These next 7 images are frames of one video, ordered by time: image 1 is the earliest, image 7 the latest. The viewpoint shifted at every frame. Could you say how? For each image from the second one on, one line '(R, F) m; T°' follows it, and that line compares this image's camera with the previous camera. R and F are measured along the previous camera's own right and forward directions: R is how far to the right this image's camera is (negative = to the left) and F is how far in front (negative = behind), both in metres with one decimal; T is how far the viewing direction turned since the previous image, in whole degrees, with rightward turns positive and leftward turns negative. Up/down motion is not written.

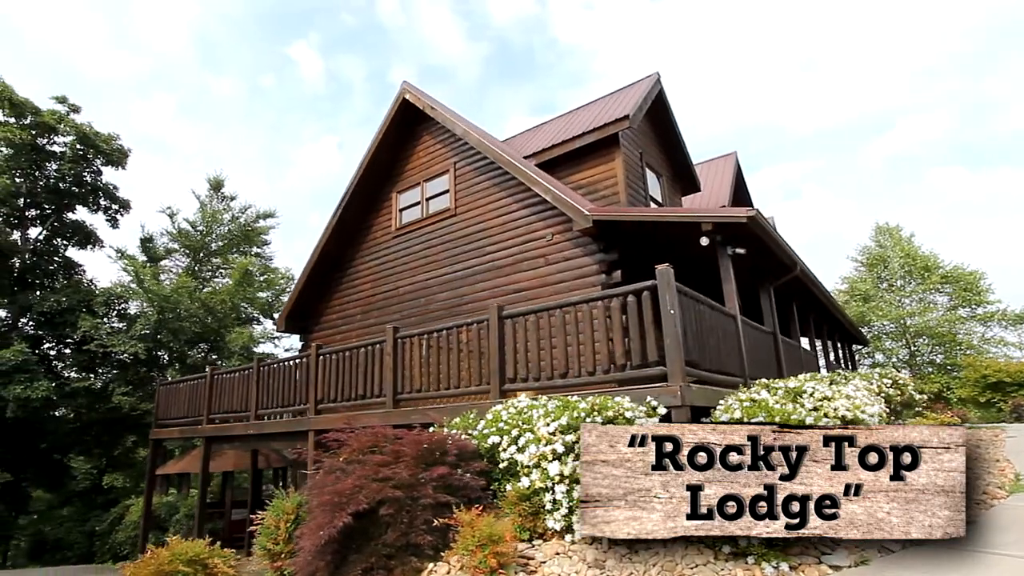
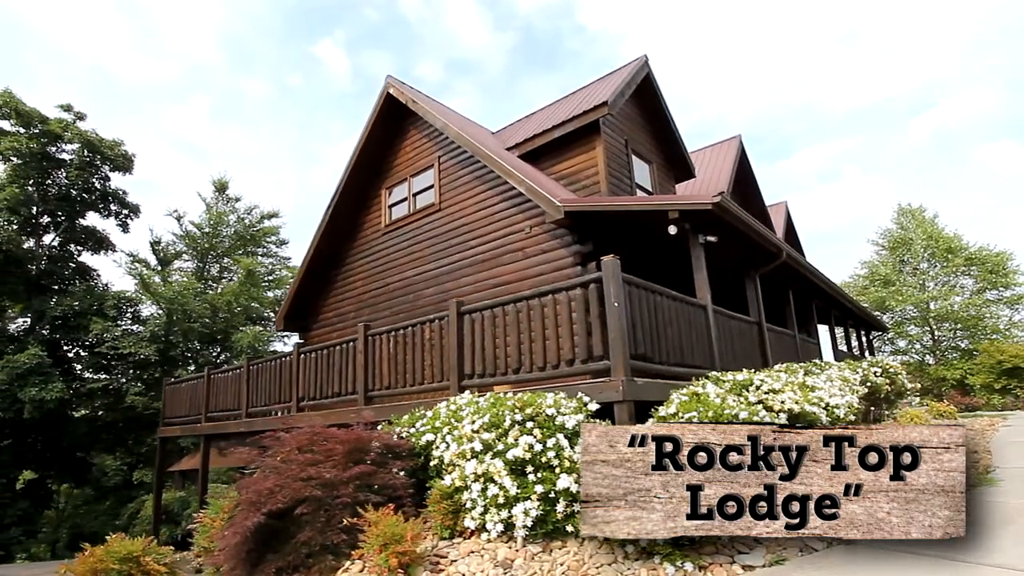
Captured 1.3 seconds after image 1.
(+0.8, +0.1) m; -2°
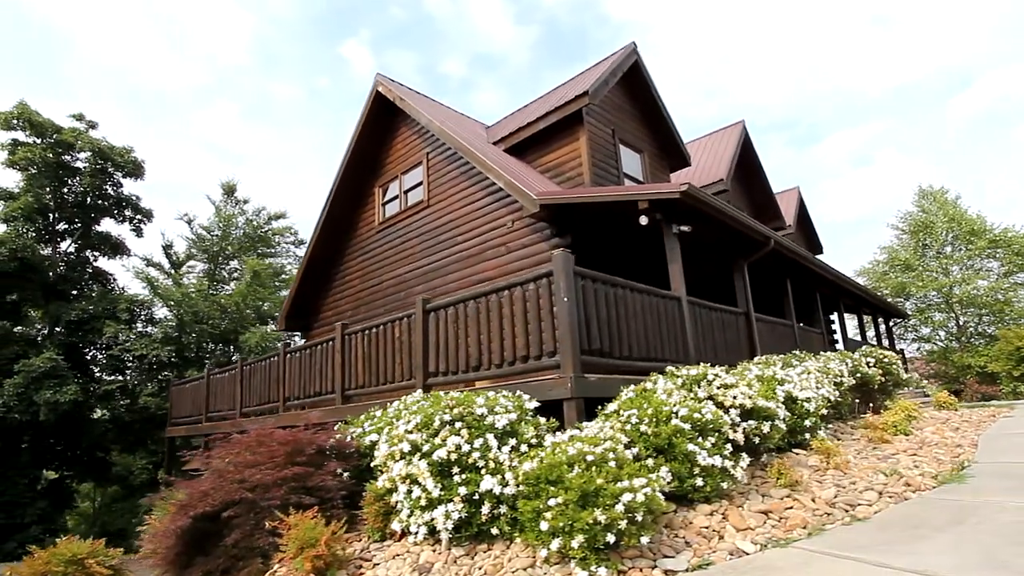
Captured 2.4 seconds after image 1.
(+0.7, +0.1) m; -2°
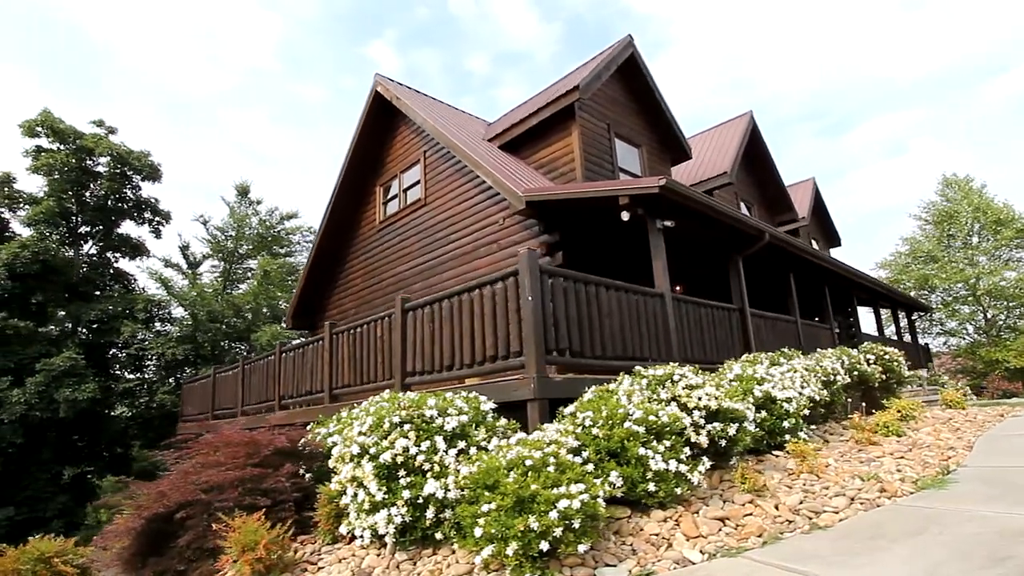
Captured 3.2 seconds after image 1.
(+0.5, +0.1) m; -2°
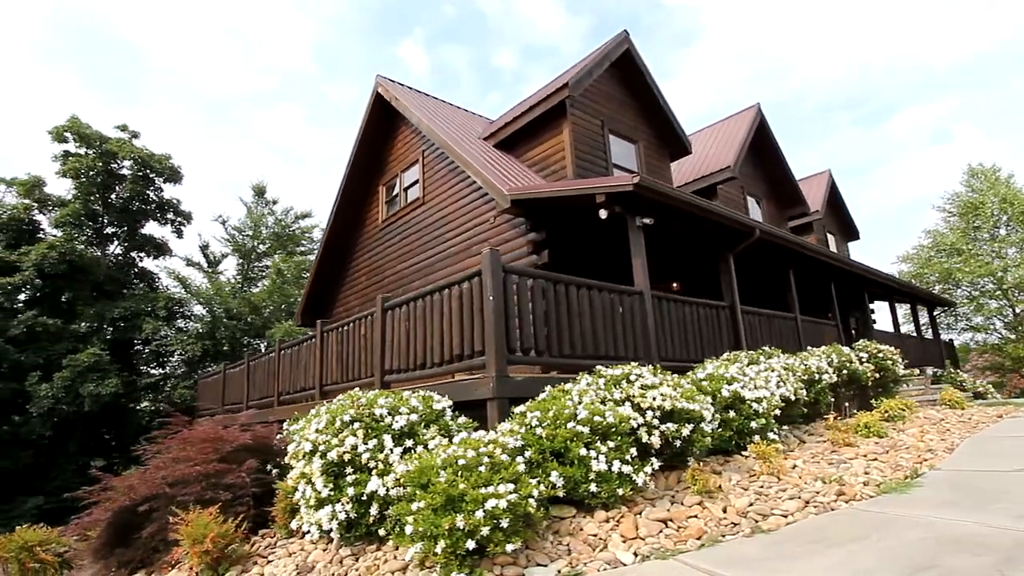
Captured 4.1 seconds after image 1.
(+0.6, 0.0) m; -2°
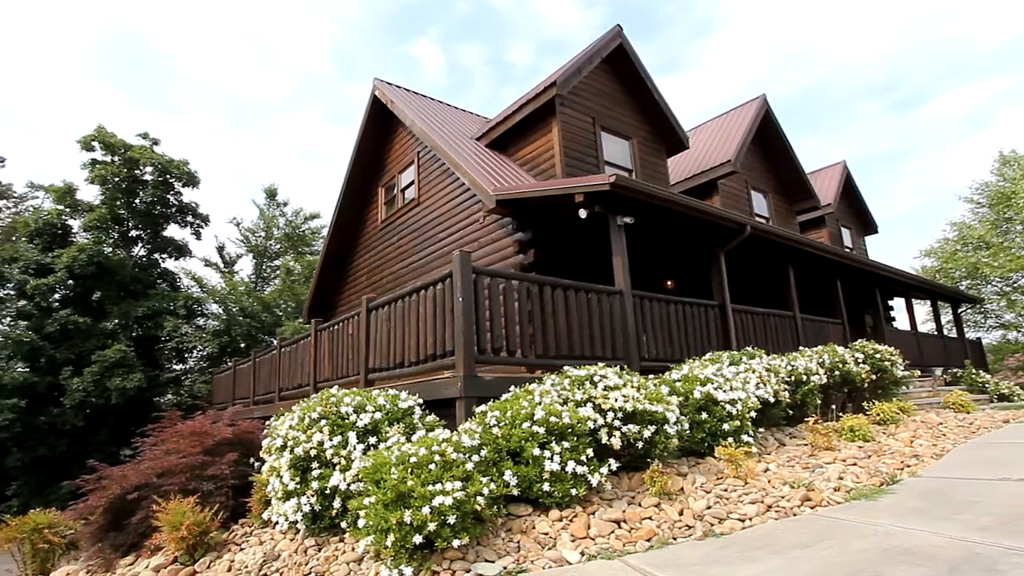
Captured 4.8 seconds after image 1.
(+0.5, 0.0) m; -2°
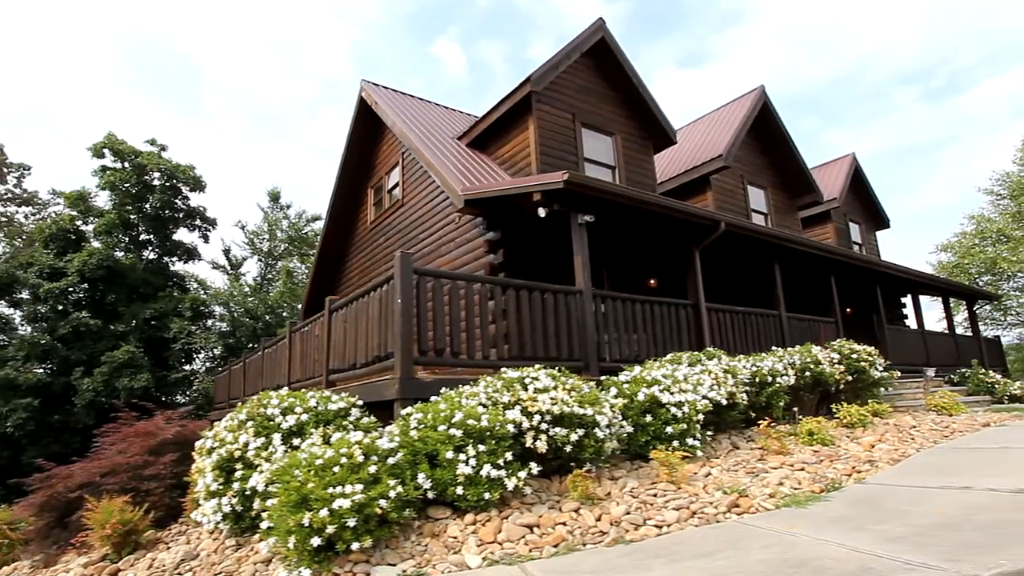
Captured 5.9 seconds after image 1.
(+0.8, +0.1) m; -2°
